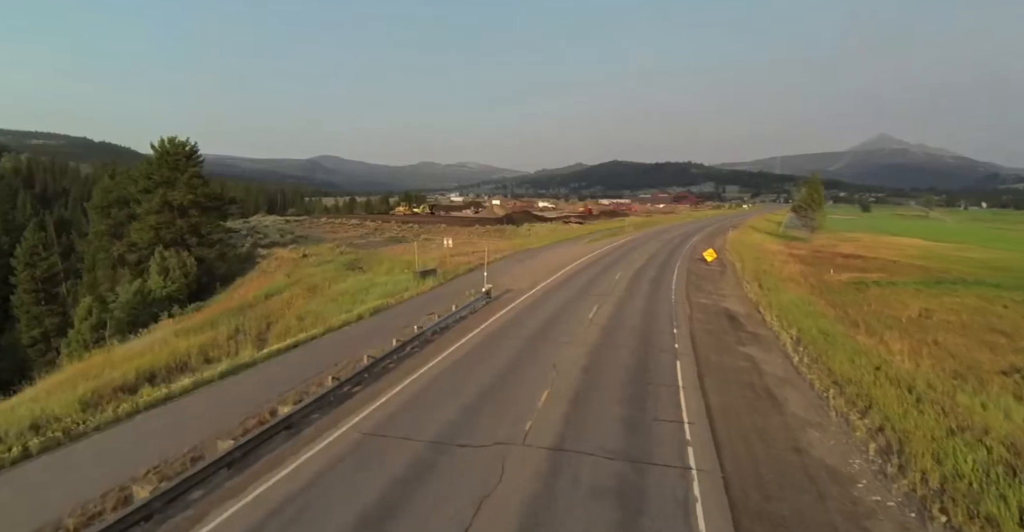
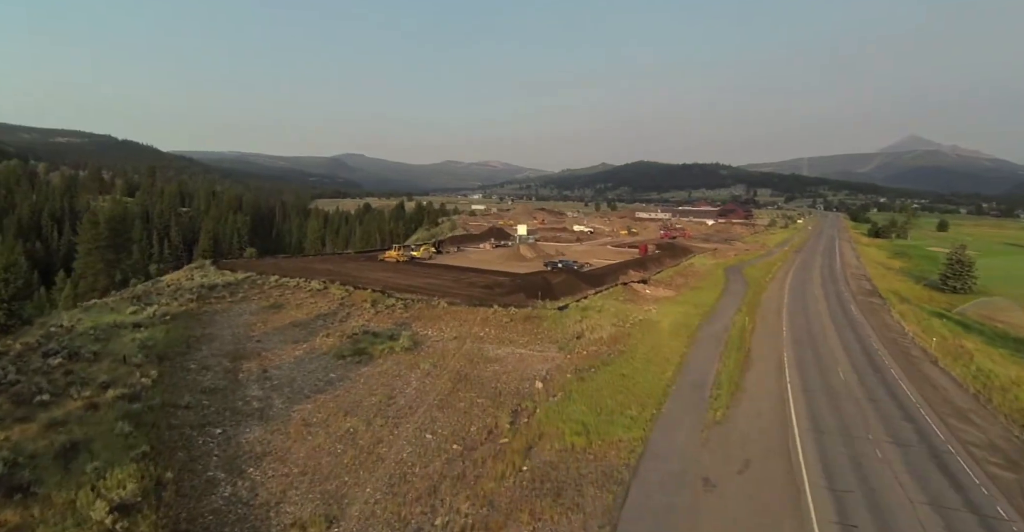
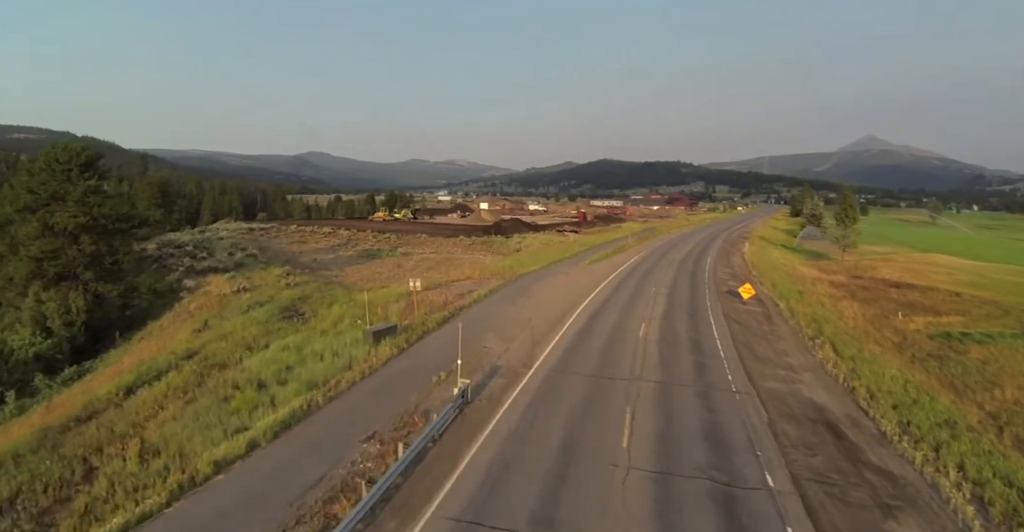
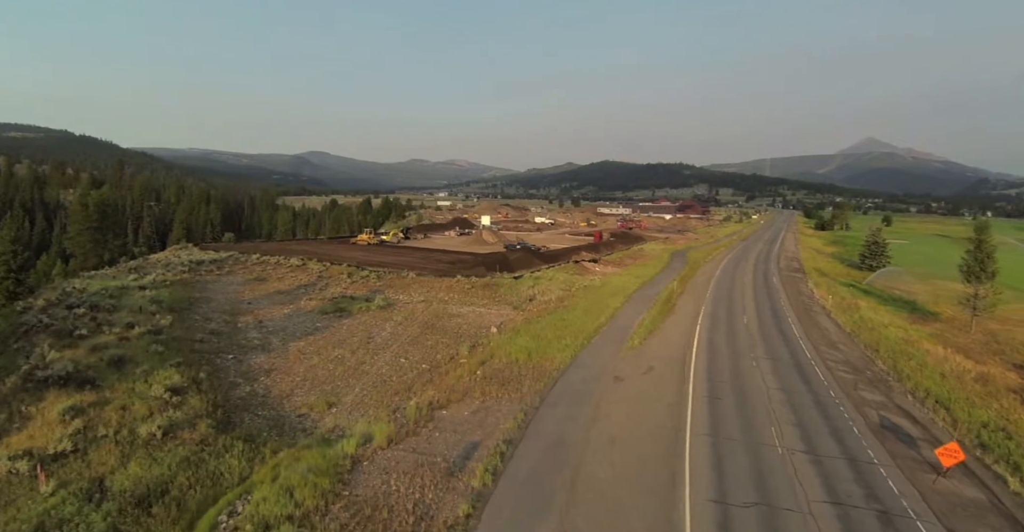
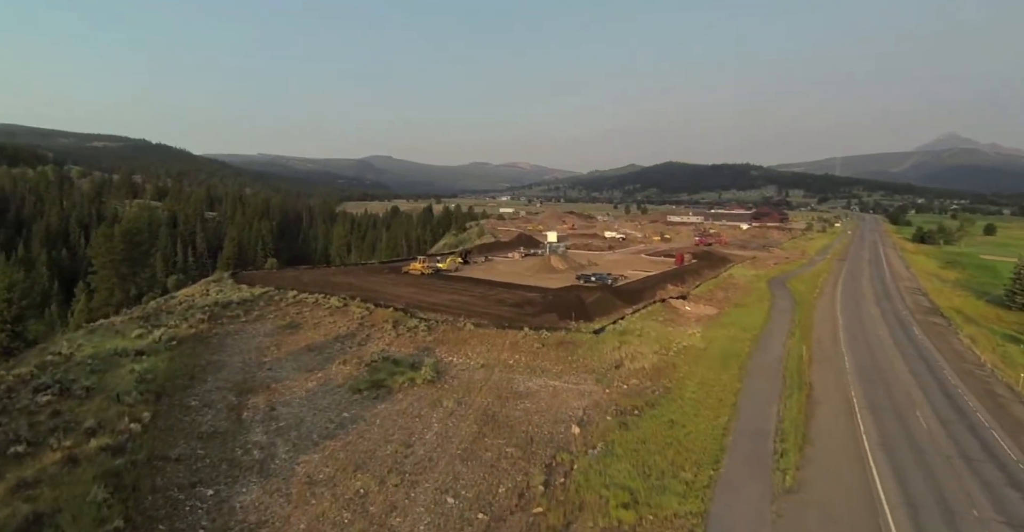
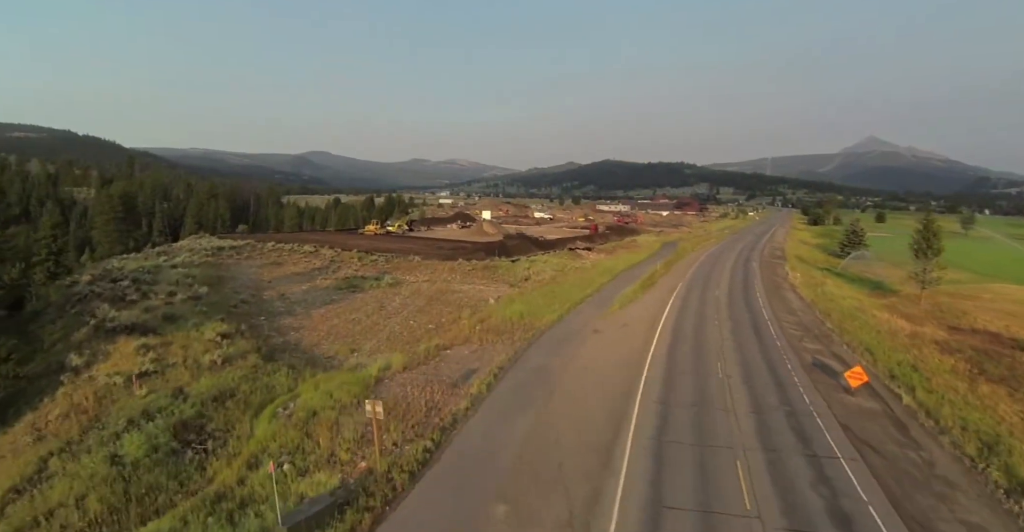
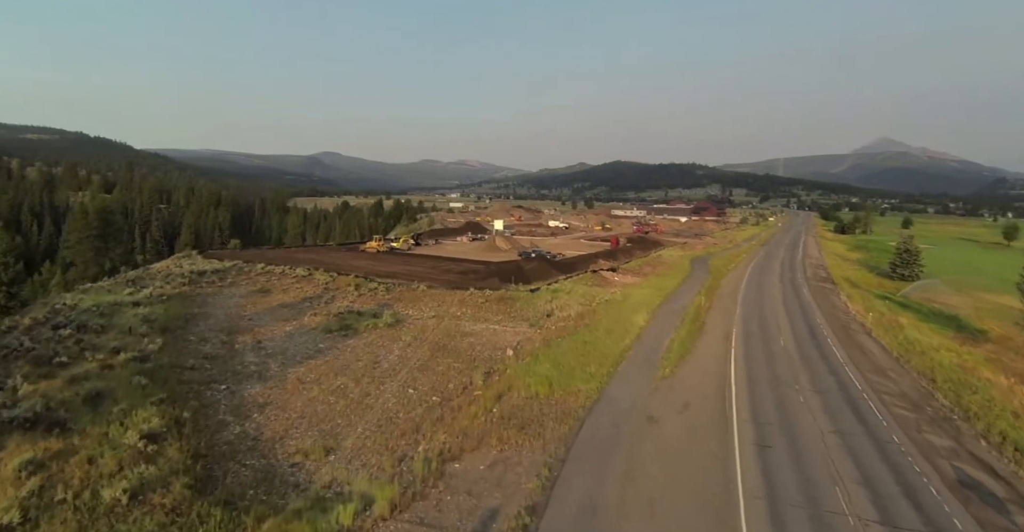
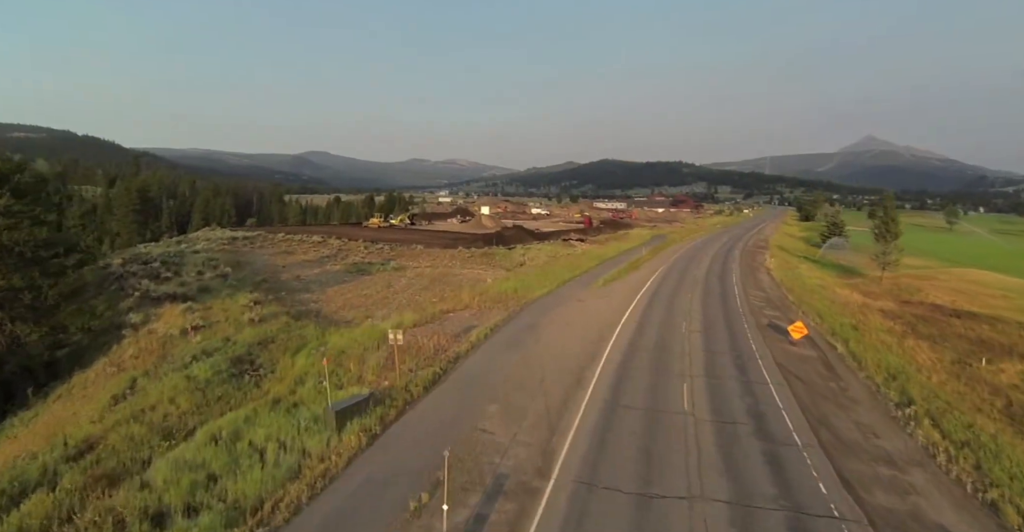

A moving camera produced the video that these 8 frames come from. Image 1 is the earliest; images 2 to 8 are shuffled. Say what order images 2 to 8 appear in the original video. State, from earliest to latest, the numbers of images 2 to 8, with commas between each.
3, 8, 6, 4, 7, 2, 5
